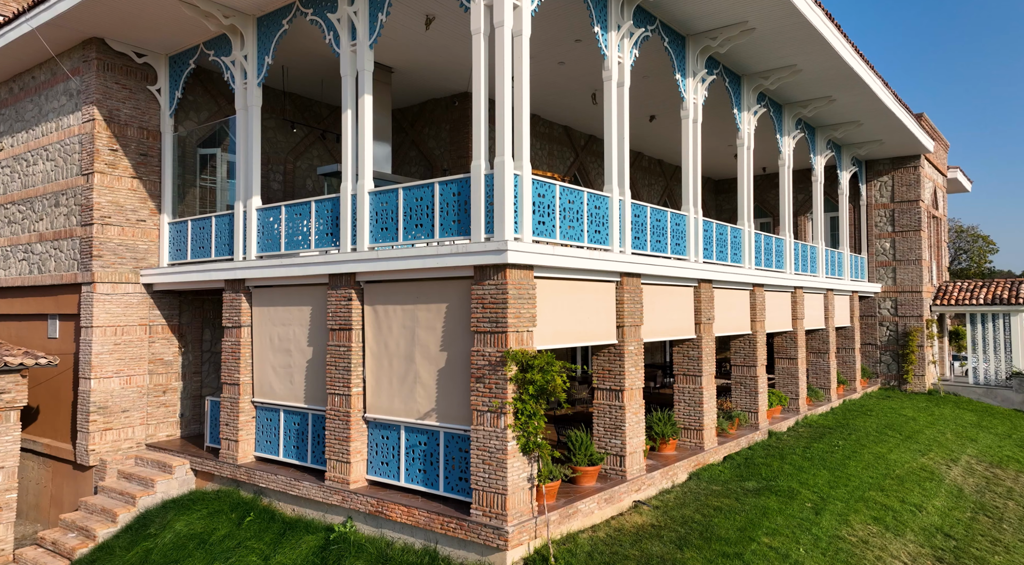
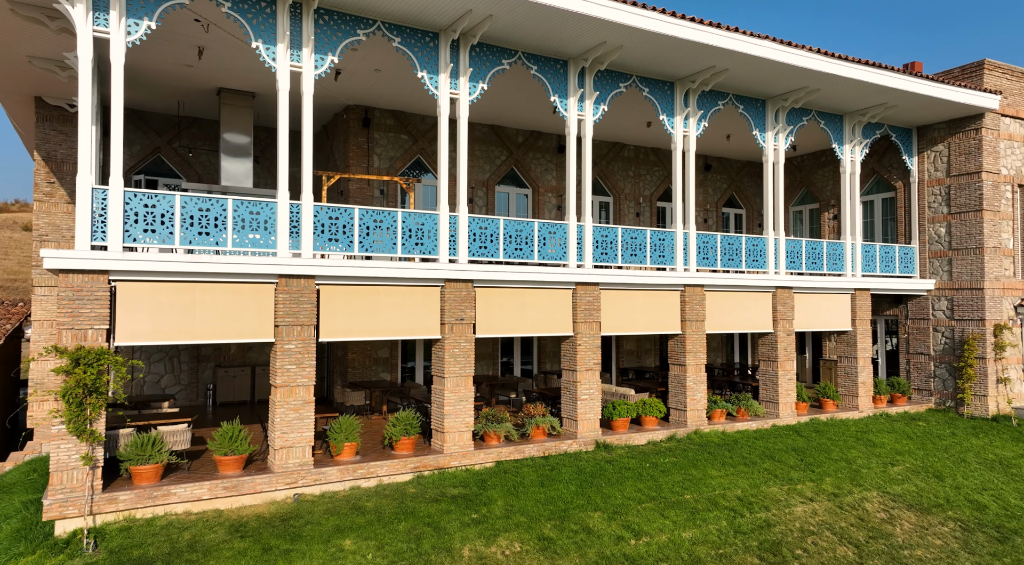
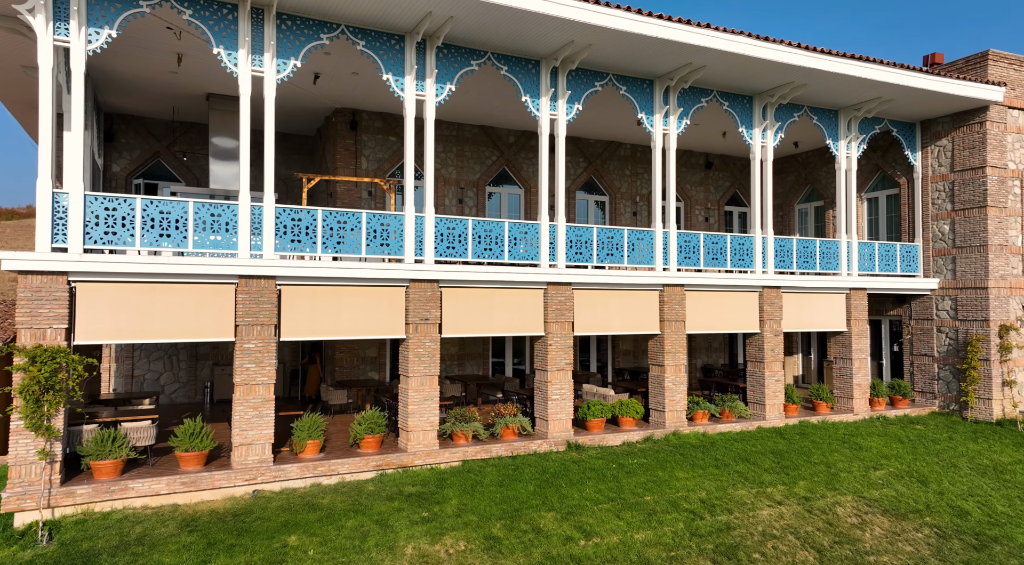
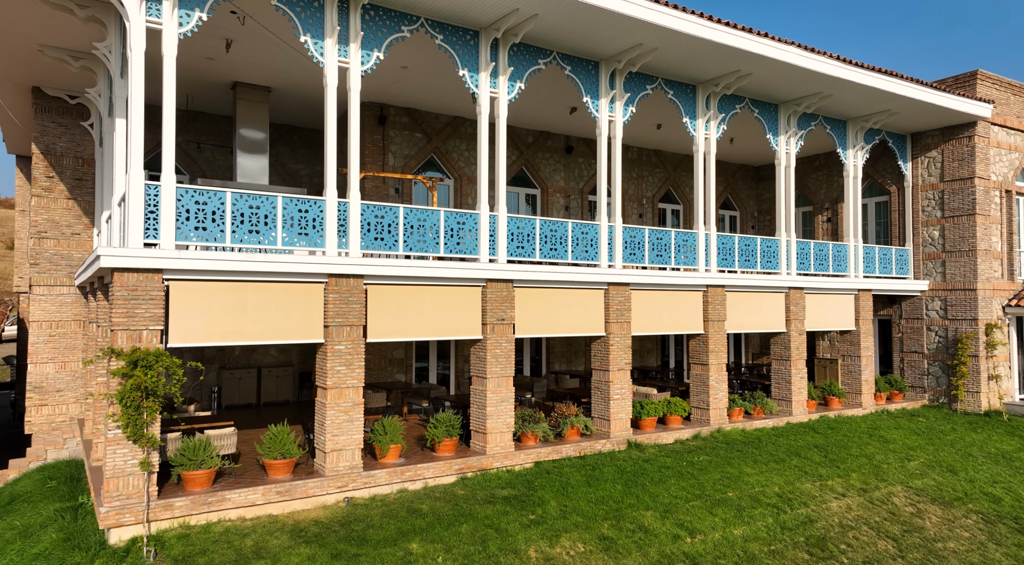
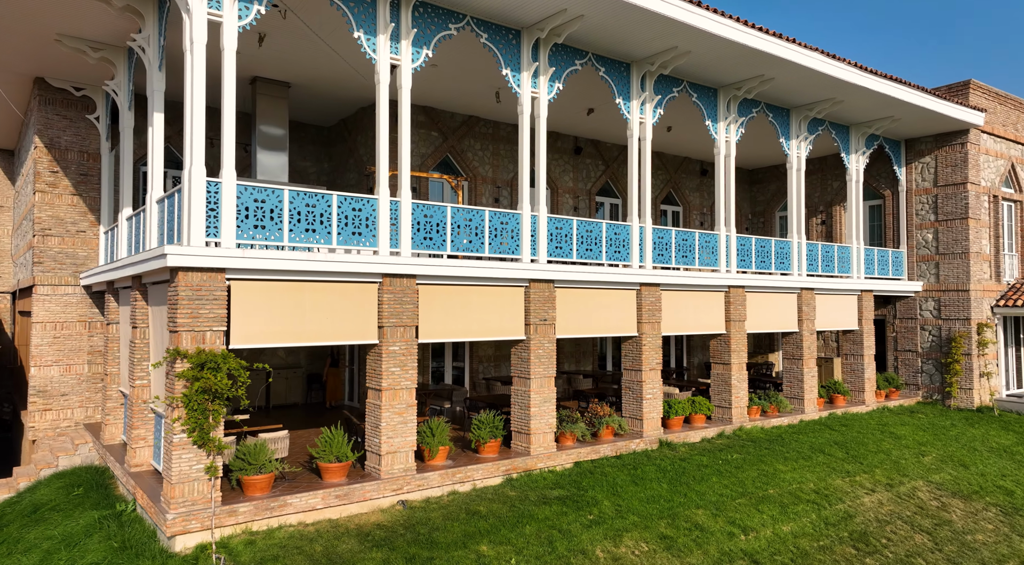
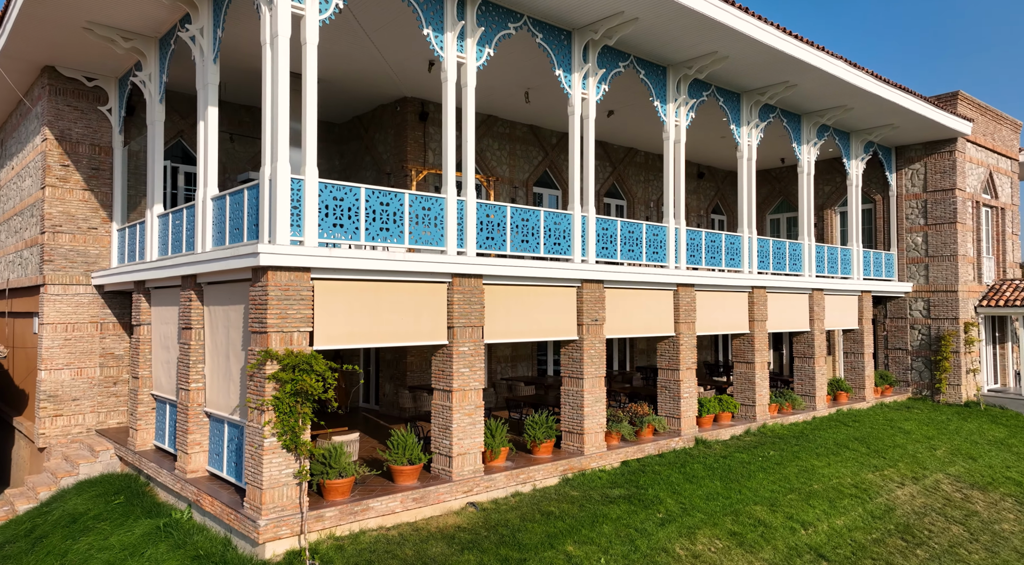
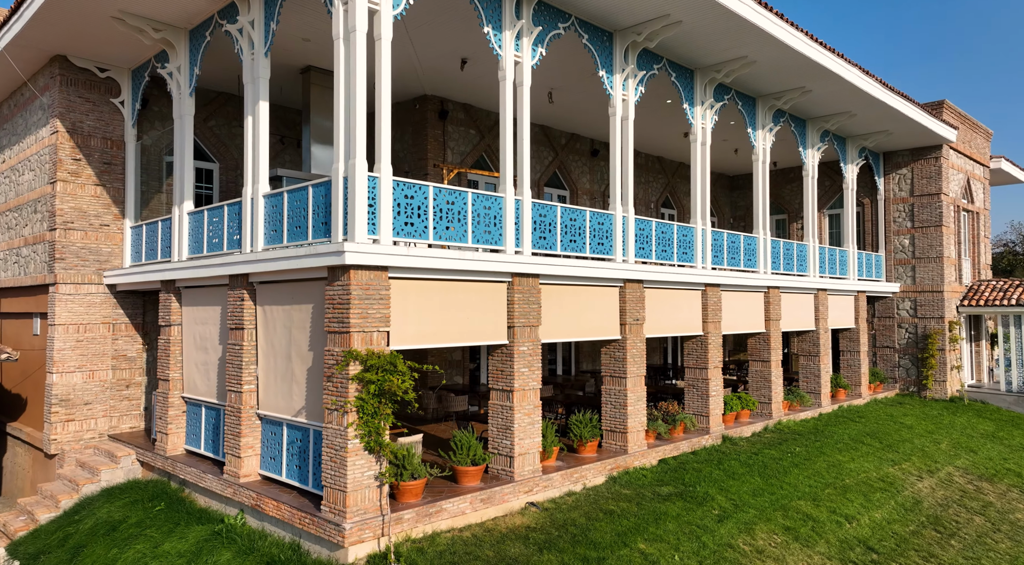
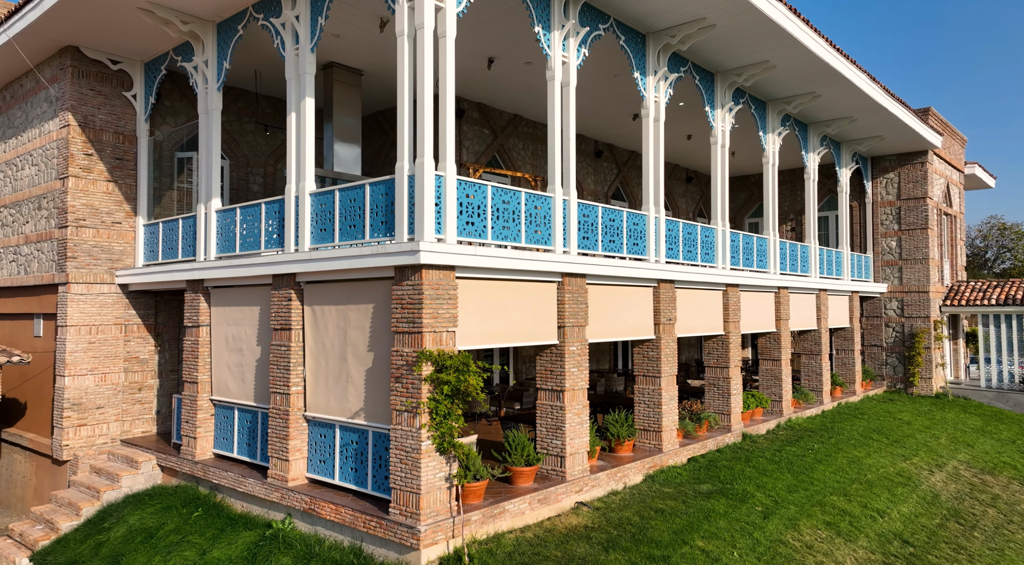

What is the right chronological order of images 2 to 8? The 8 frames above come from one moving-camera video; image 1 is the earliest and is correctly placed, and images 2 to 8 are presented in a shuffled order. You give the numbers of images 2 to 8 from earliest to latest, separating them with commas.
8, 7, 6, 5, 4, 2, 3
